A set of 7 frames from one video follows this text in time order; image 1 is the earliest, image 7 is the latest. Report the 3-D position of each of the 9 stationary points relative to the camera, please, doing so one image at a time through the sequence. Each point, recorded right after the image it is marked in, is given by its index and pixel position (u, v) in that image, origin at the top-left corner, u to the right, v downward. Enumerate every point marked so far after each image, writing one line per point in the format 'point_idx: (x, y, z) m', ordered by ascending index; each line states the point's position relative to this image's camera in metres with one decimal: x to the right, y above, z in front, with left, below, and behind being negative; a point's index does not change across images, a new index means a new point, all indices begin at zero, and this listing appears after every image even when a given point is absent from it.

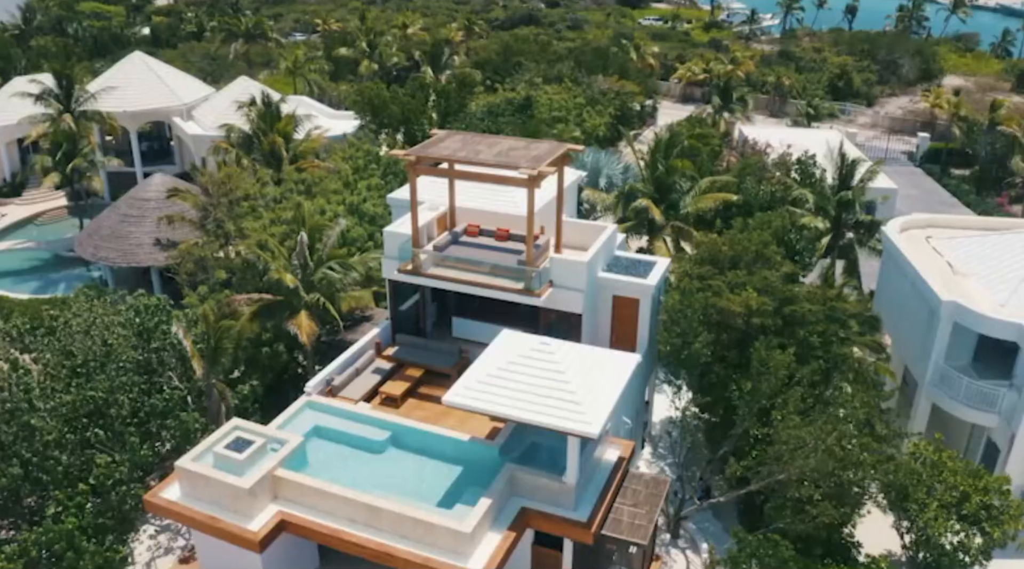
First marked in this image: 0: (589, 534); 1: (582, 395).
0: (+1.5, -4.8, +16.5) m
1: (+1.5, -2.1, +16.3) m
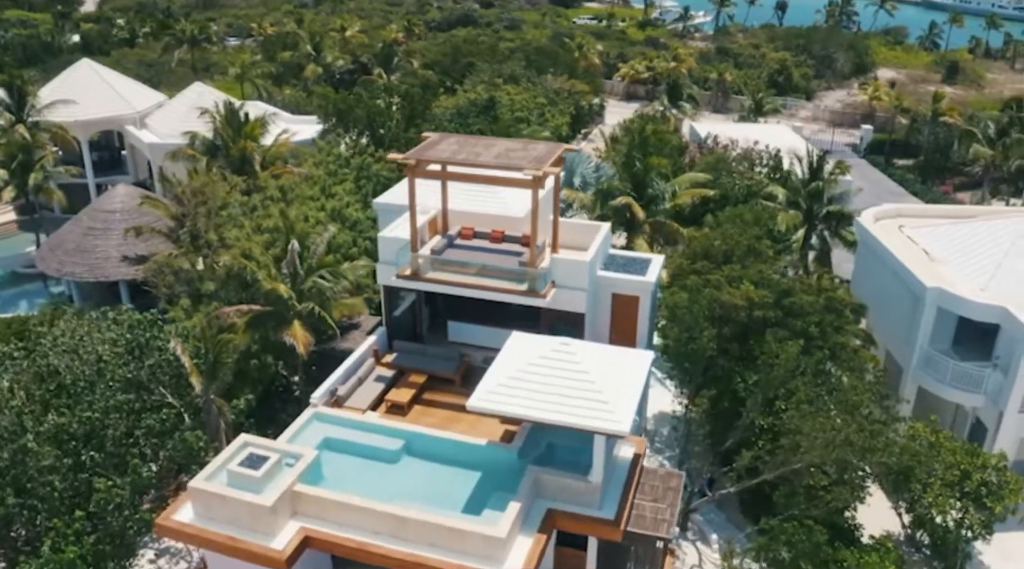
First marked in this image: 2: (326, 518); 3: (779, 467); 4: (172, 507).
0: (+2.0, -4.8, +16.5) m
1: (+1.9, -2.1, +16.3) m
2: (-3.6, -4.6, +16.4) m
3: (+6.2, -4.2, +19.5) m
4: (-6.7, -4.4, +16.8) m
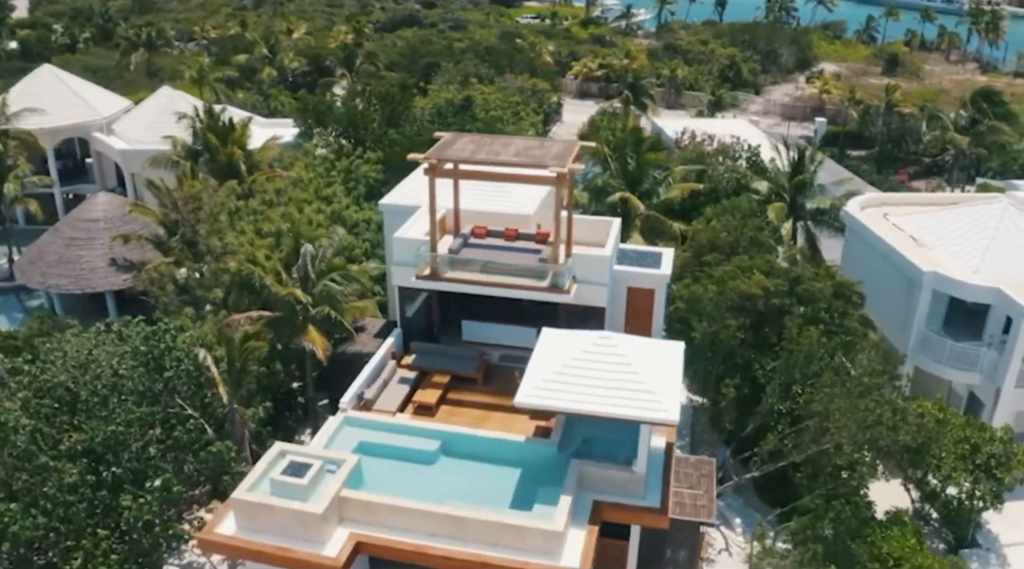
0: (+3.0, -4.6, +16.8) m
1: (+2.8, -1.9, +16.5) m
2: (-2.6, -4.6, +16.3) m
3: (+6.9, -3.9, +20.0) m
4: (-5.8, -4.6, +16.5) m
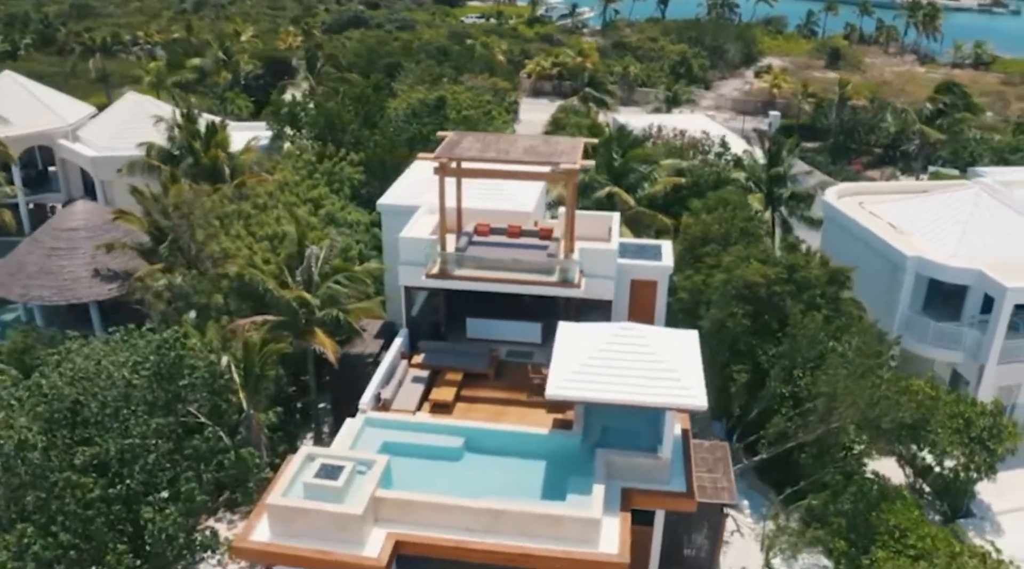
0: (+3.6, -4.4, +17.2) m
1: (+3.4, -1.7, +17.0) m
2: (-1.9, -4.6, +16.4) m
3: (+7.3, -3.6, +20.7) m
4: (-5.1, -4.7, +16.4) m
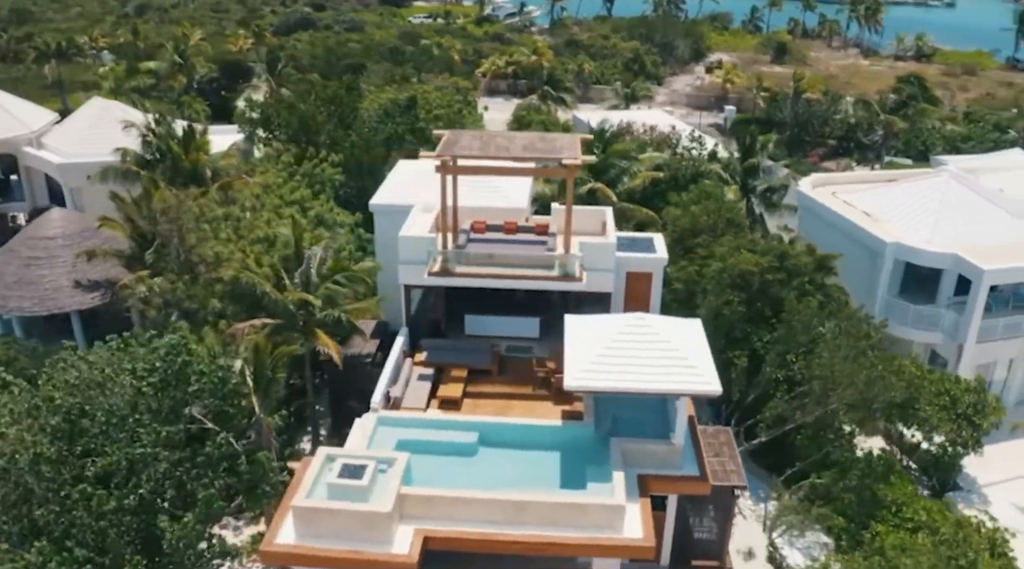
0: (+4.0, -4.2, +17.7) m
1: (+3.7, -1.5, +17.4) m
2: (-1.4, -4.5, +16.6) m
3: (+7.5, -3.2, +21.4) m
4: (-4.6, -4.7, +16.3) m
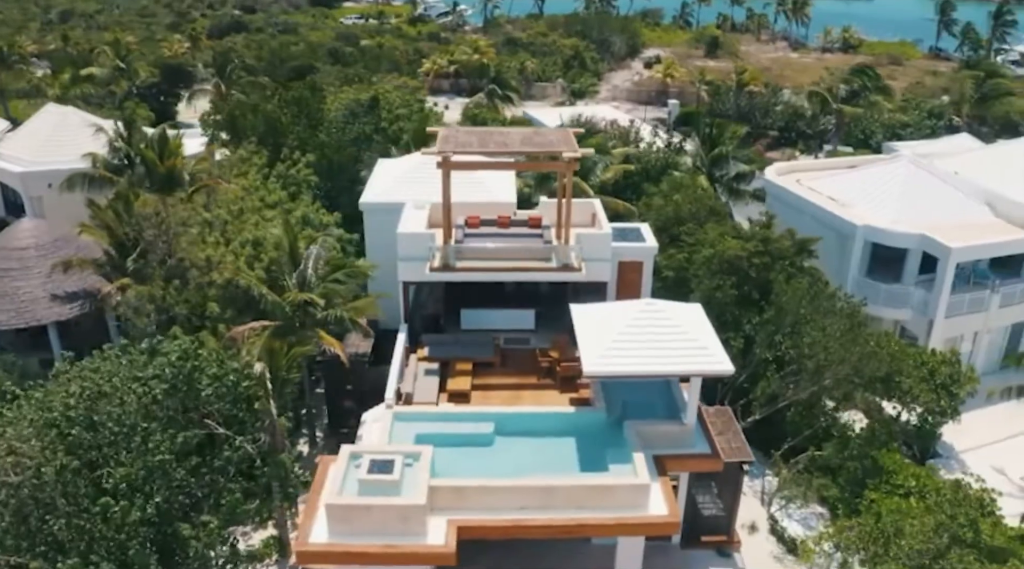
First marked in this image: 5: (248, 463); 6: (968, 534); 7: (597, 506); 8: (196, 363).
0: (+4.5, -3.8, +18.4) m
1: (+4.1, -1.2, +18.1) m
2: (-0.9, -4.4, +16.8) m
3: (+7.6, -2.8, +22.3) m
4: (-4.0, -4.7, +16.4) m
5: (-6.3, -4.1, +19.5) m
6: (+9.1, -5.0, +16.9) m
7: (+1.7, -4.4, +16.8) m
8: (-7.3, -1.8, +19.4) m
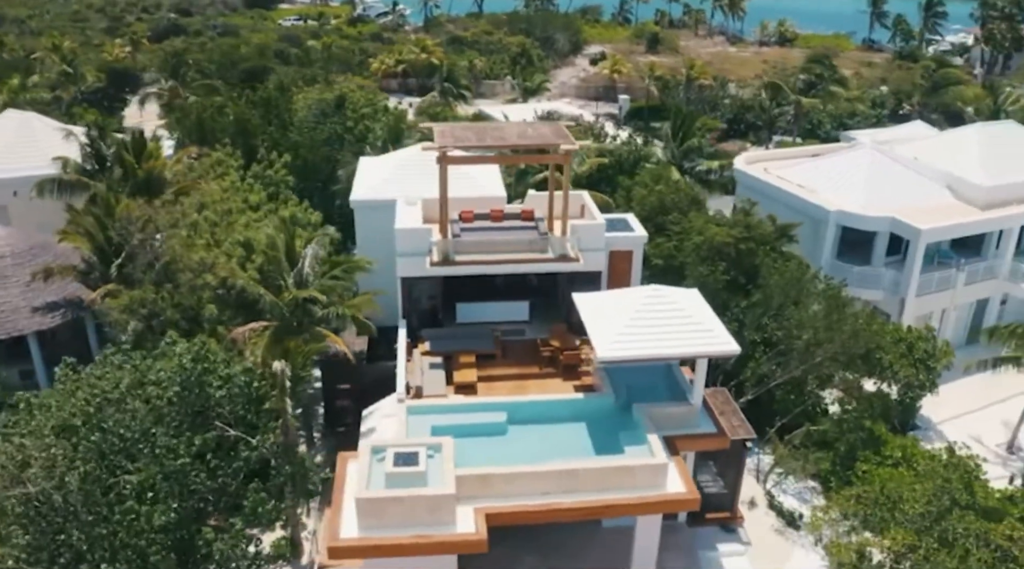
0: (+4.8, -3.5, +19.1) m
1: (+4.3, -0.8, +18.7) m
2: (-0.4, -4.2, +17.1) m
3: (+7.6, -2.3, +23.2) m
4: (-3.5, -4.6, +16.5) m
5: (-6.0, -4.1, +19.5) m
6: (+9.5, -4.5, +17.9) m
7: (+2.1, -4.1, +17.3) m
8: (-7.0, -1.8, +19.3) m
